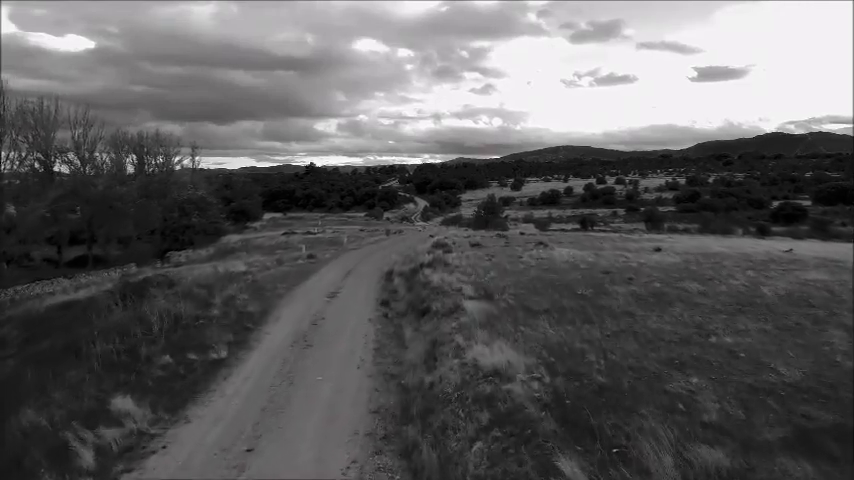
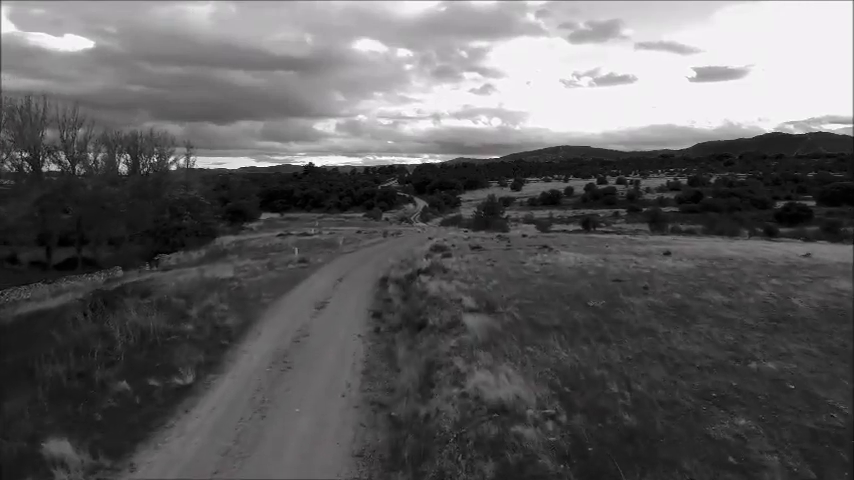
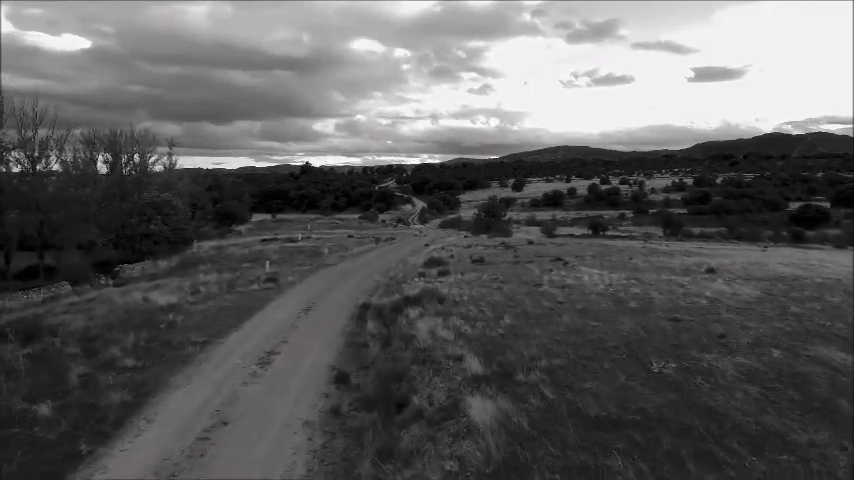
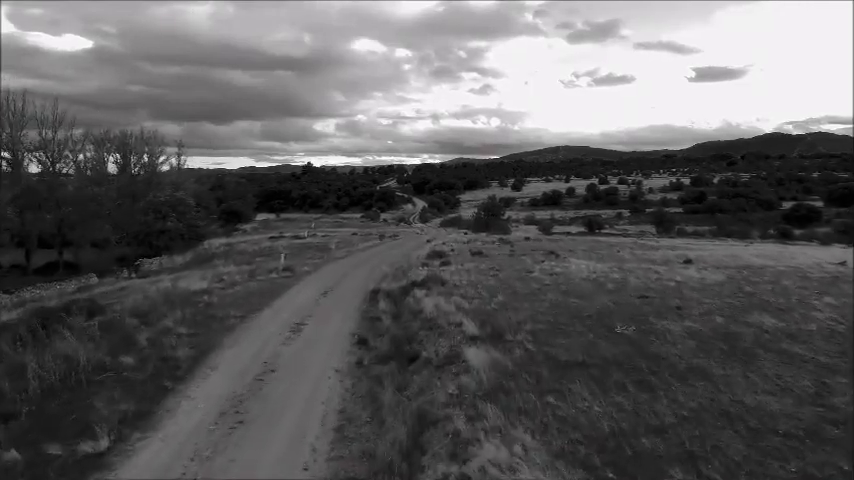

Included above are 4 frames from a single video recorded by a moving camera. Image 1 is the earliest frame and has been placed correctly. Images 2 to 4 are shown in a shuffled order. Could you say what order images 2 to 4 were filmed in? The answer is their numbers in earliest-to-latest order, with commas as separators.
2, 4, 3
